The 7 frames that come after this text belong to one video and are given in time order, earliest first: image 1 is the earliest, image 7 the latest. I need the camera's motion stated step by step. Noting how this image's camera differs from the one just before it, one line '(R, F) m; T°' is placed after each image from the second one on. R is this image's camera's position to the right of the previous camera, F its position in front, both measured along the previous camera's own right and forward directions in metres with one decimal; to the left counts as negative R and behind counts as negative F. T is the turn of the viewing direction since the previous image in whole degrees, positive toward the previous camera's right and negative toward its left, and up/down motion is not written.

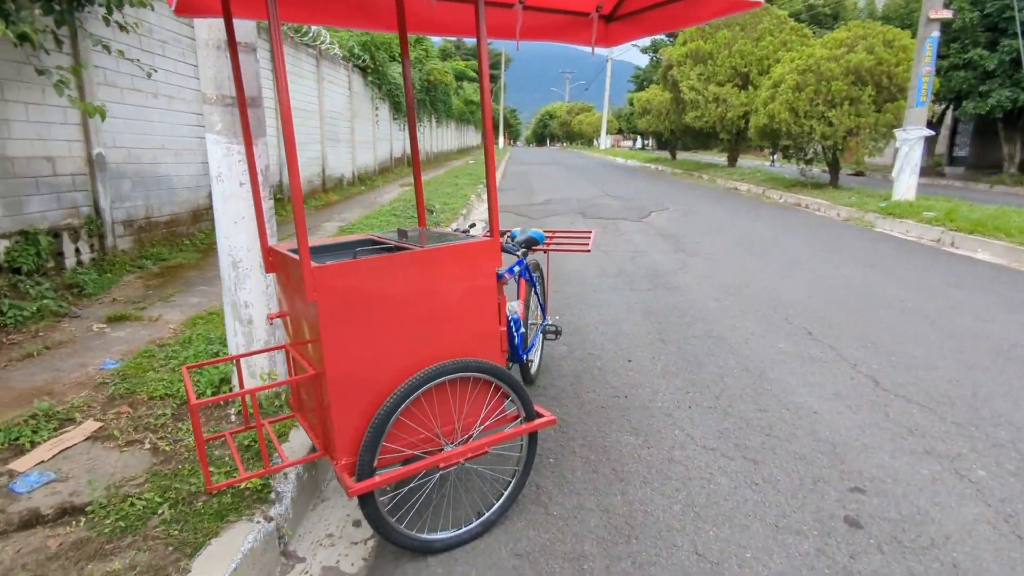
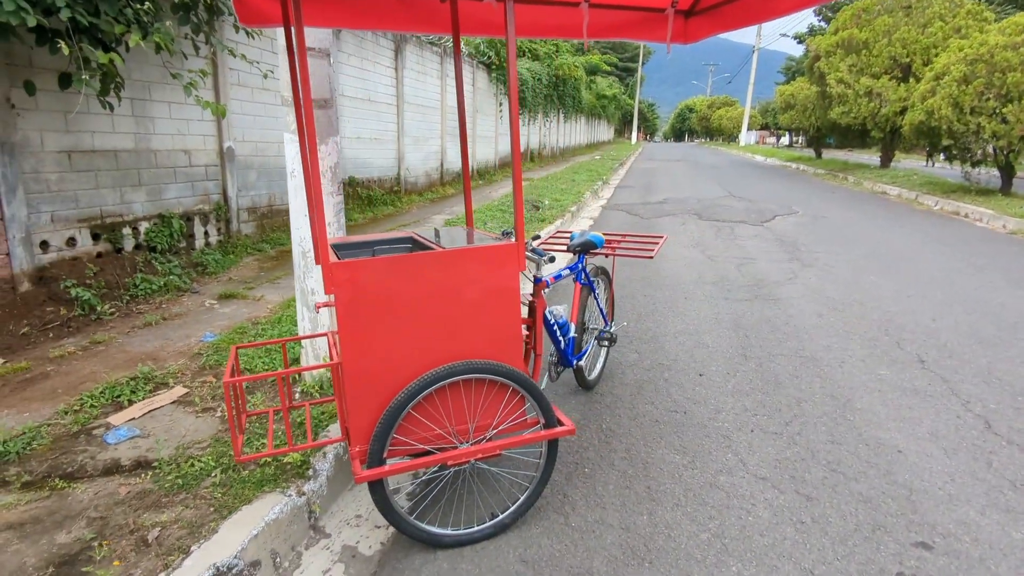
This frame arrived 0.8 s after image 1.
(+0.3, +0.1) m; -12°
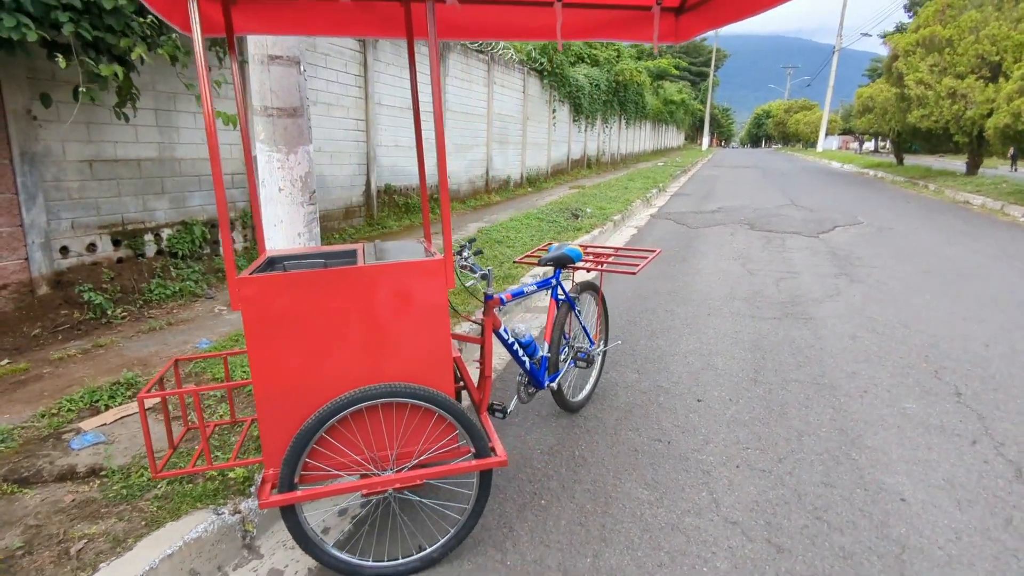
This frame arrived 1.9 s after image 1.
(+0.4, +0.2) m; -6°
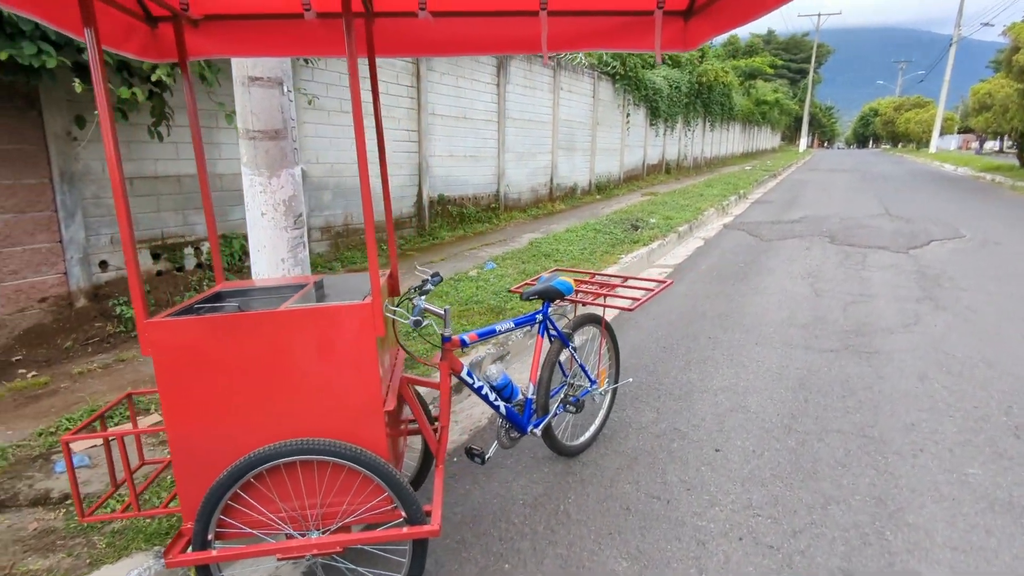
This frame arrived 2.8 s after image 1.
(+0.4, +0.3) m; -8°
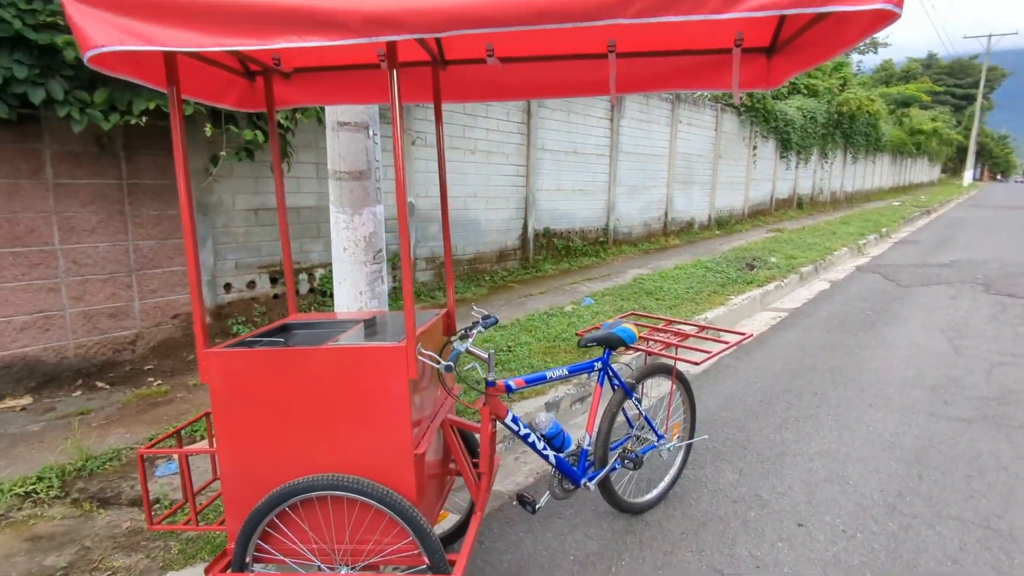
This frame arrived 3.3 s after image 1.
(+0.2, +0.1) m; -11°
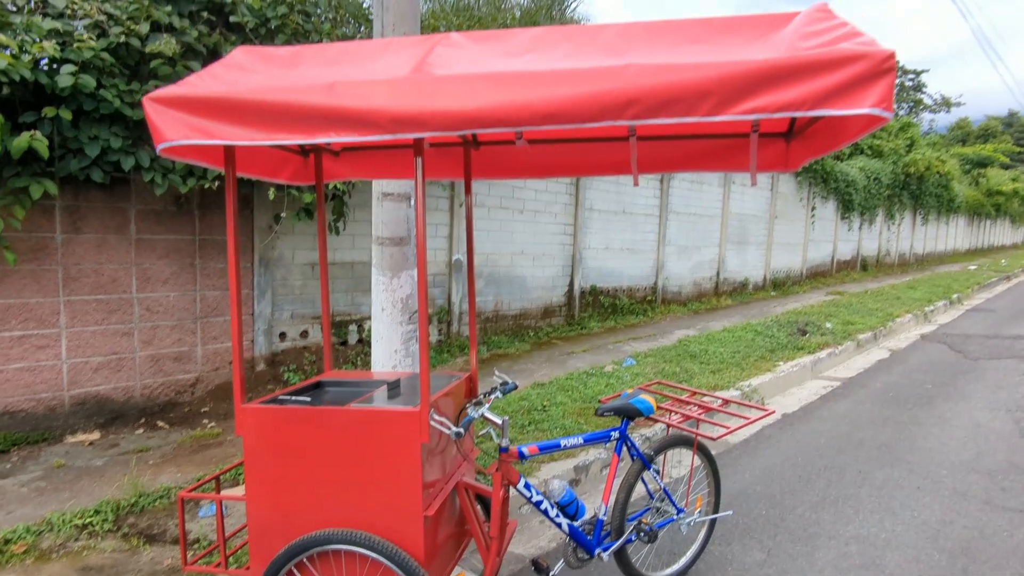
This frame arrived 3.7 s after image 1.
(+0.1, -0.1) m; -5°
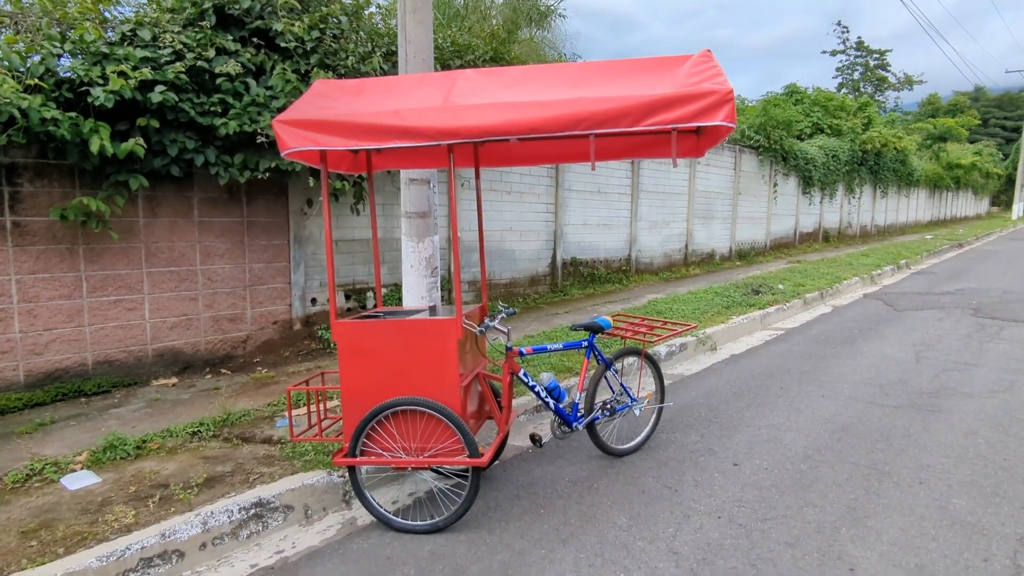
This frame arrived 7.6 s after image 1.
(-0.1, -1.1) m; +1°
